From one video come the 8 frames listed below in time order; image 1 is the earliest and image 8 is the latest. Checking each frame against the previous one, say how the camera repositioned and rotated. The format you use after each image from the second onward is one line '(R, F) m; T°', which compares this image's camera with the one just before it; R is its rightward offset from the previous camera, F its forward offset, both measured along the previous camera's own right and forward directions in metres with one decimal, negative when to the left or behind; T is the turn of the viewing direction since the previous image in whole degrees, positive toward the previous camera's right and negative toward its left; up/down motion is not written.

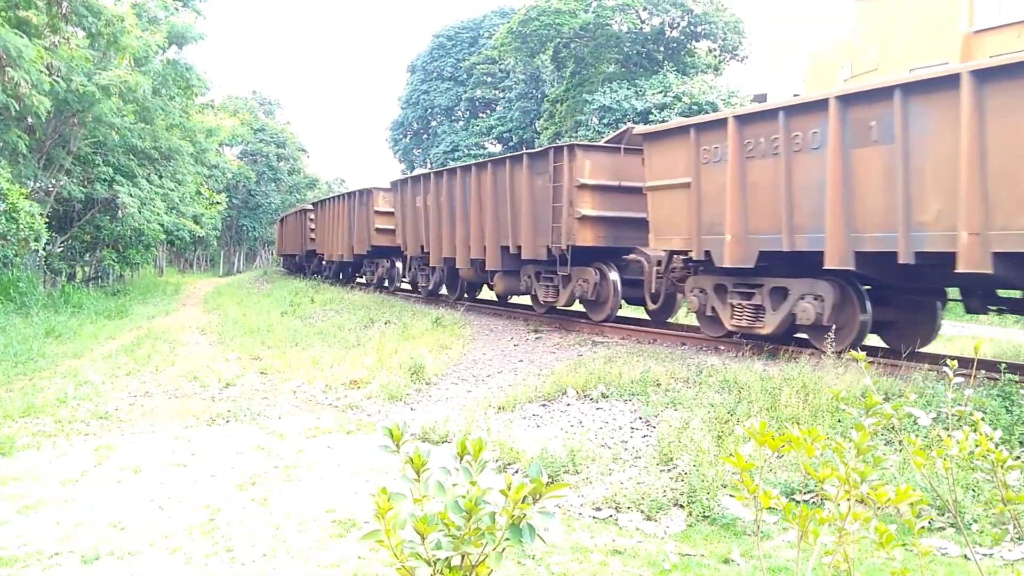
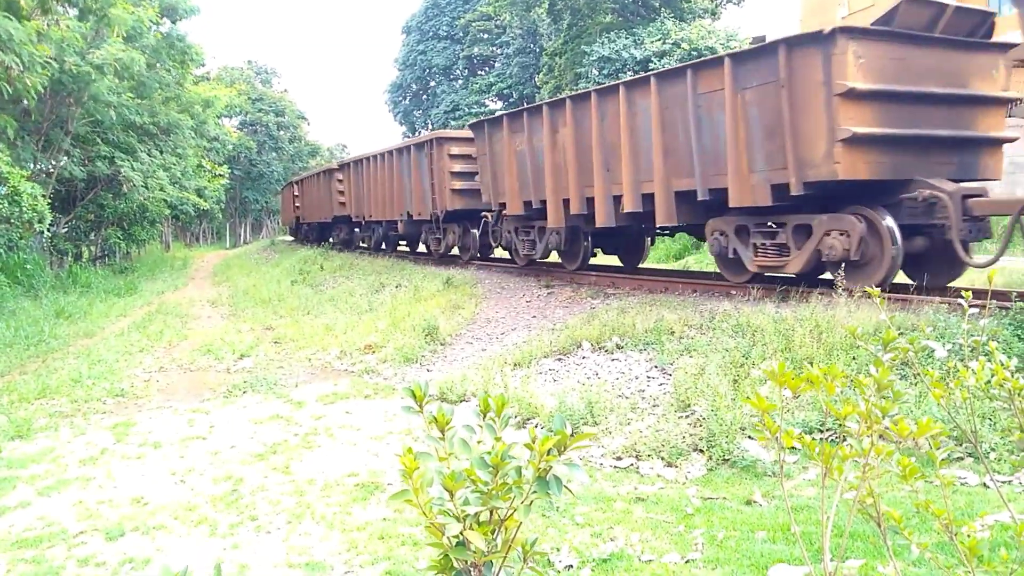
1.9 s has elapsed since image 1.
(0.0, 0.0) m; -1°
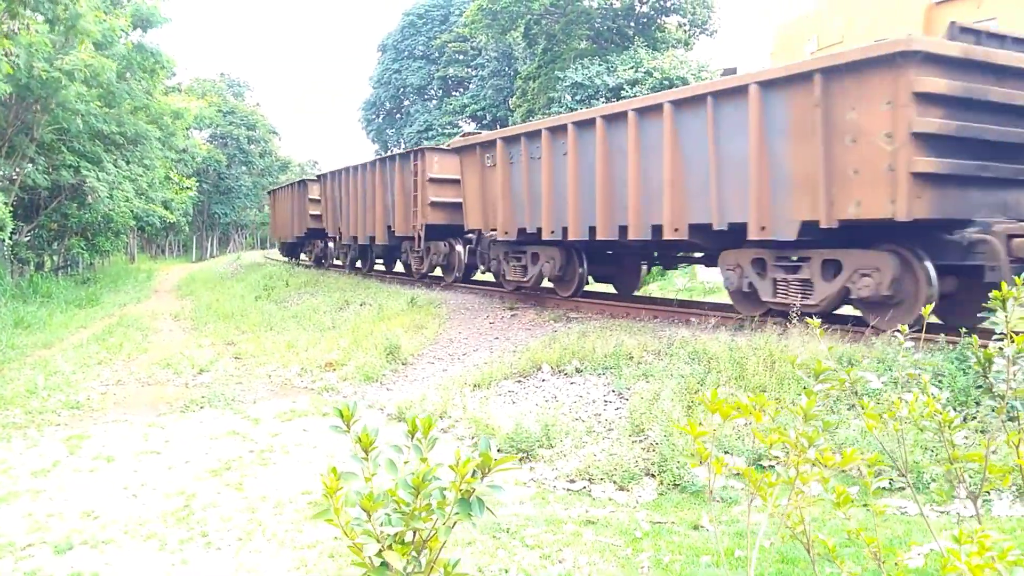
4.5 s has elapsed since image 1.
(+0.1, -0.1) m; +2°
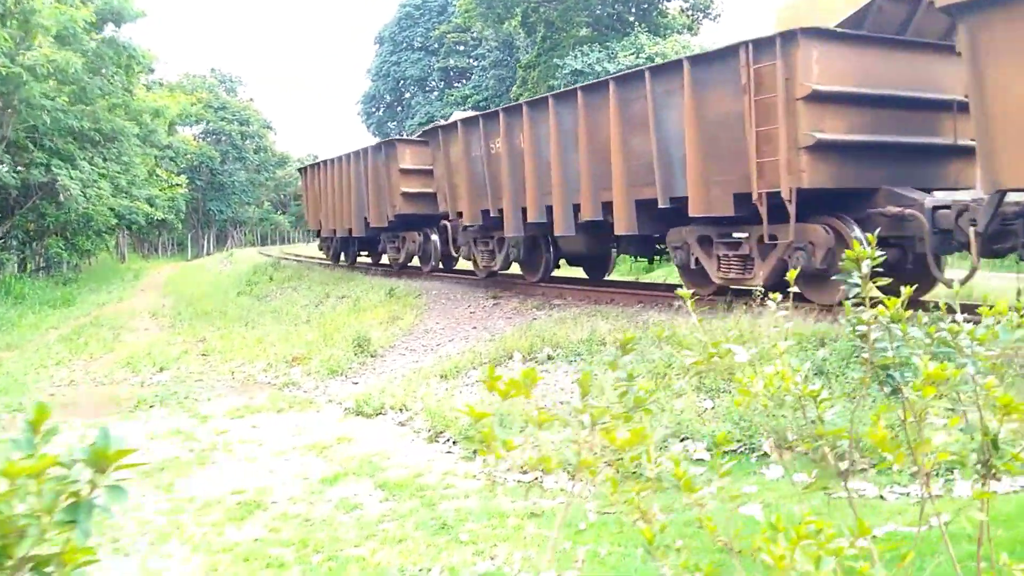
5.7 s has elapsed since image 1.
(+0.5, +0.3) m; -1°
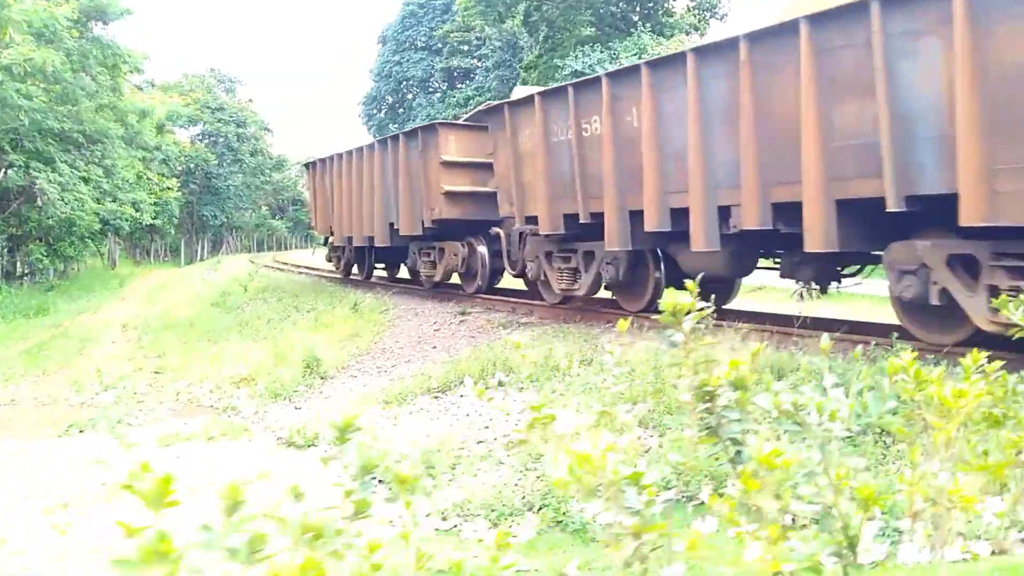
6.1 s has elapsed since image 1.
(+0.5, +0.3) m; -1°
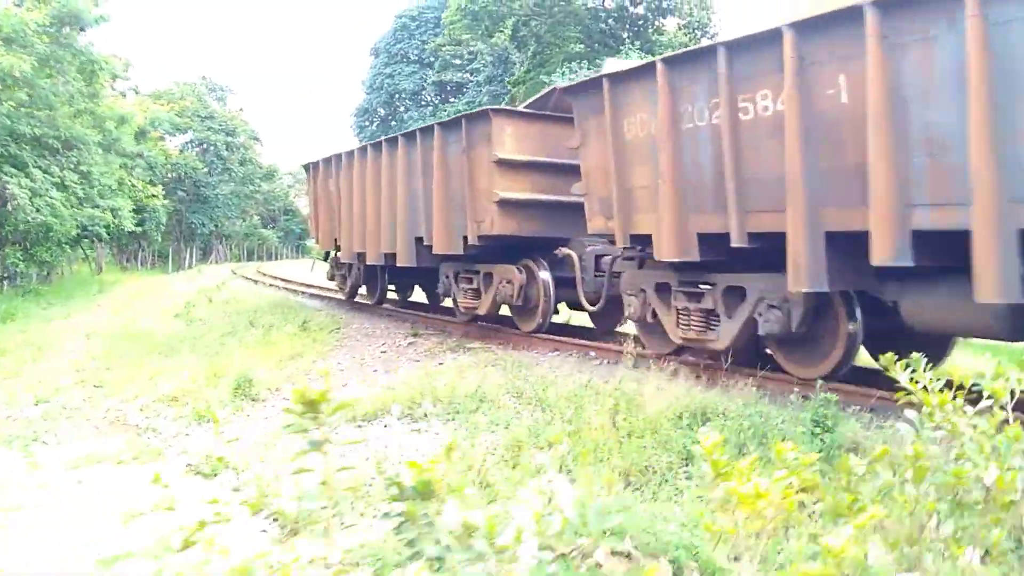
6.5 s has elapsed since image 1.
(+0.7, 0.0) m; 0°
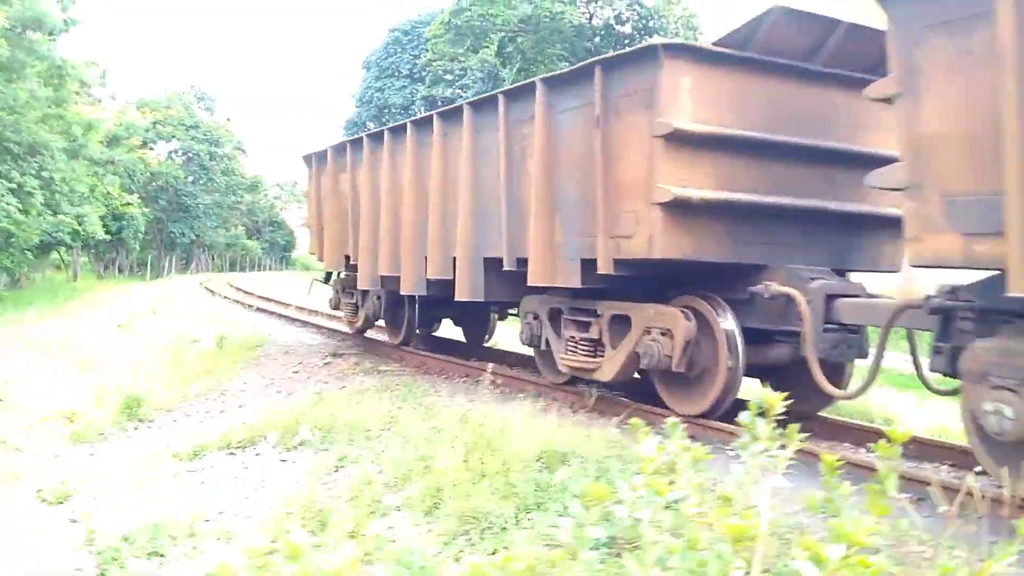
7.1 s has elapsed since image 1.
(+1.2, +0.1) m; -1°
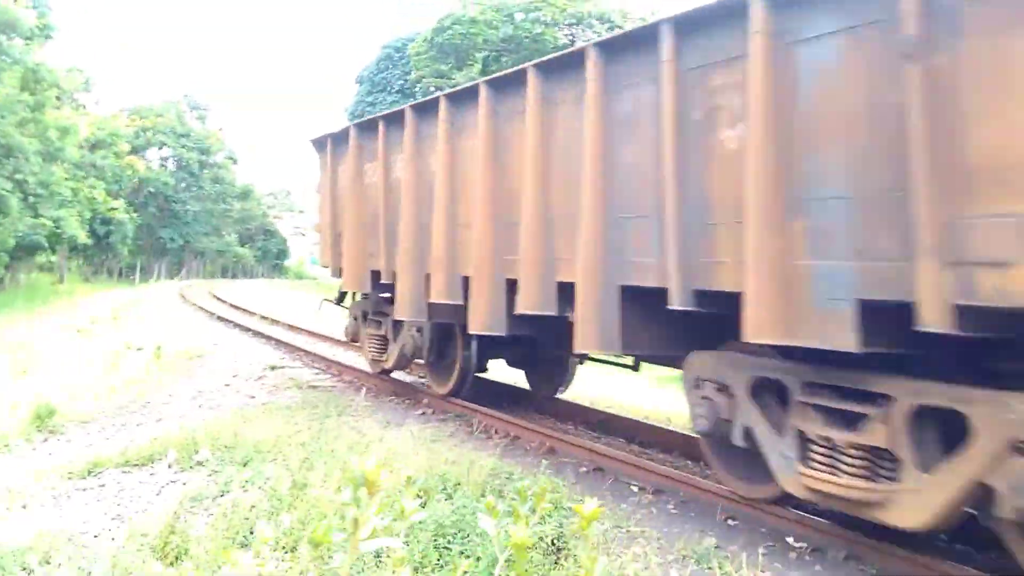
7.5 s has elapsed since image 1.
(+0.9, +0.3) m; -1°
